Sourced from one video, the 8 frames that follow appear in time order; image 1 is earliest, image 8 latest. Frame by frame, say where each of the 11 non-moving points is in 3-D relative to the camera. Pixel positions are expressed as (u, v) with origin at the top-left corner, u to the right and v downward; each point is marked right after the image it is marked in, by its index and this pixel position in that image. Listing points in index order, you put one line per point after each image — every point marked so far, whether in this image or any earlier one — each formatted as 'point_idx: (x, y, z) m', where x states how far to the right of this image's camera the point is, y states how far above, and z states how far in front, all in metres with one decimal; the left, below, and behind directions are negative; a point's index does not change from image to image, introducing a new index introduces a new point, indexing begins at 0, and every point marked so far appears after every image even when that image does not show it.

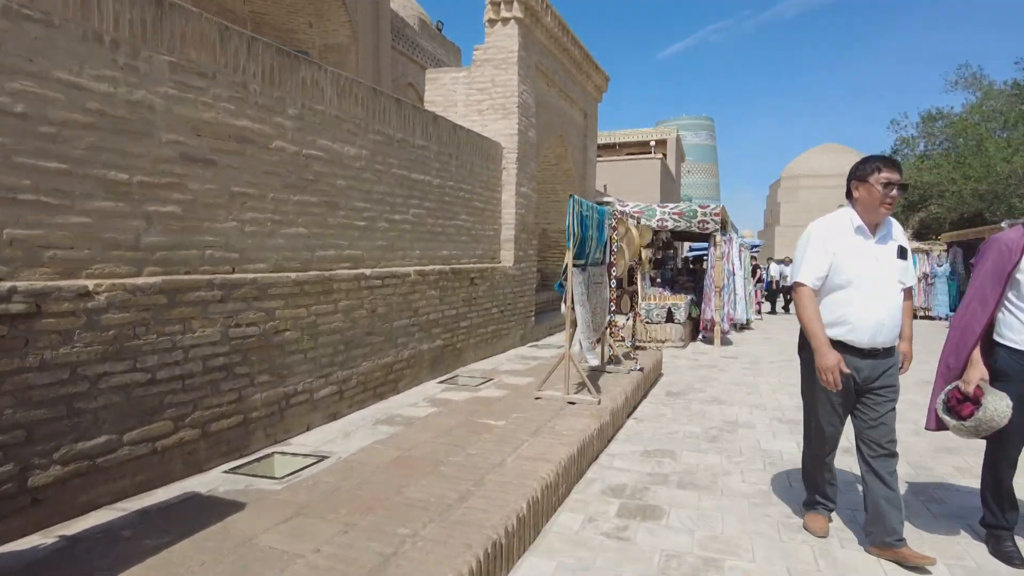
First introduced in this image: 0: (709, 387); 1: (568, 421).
0: (+2.1, -1.0, +6.9) m
1: (+0.4, -0.9, +4.2) m
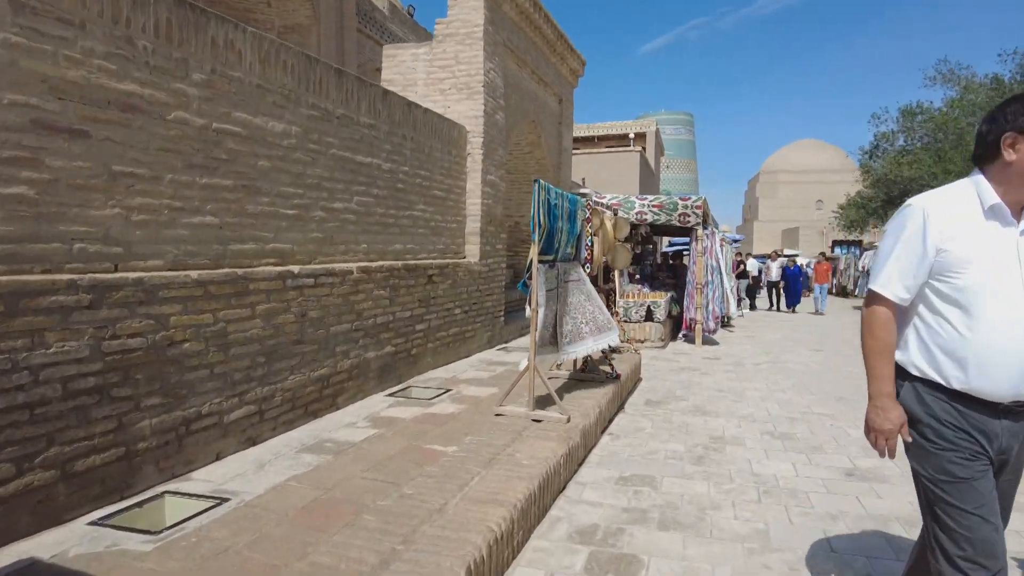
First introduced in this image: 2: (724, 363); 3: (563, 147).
0: (+1.7, -1.0, +6.3) m
1: (+0.1, -0.9, +3.6) m
2: (+2.7, -1.0, +8.4) m
3: (+0.8, +2.2, +10.1) m
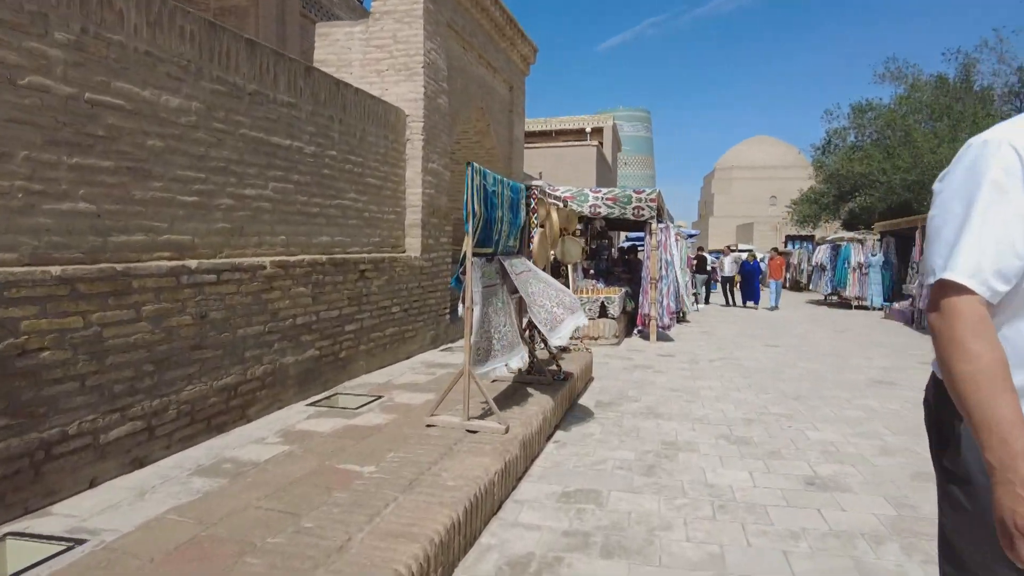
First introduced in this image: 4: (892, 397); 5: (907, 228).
0: (+1.2, -1.0, +6.0) m
1: (-0.3, -0.8, +3.2) m
2: (+2.1, -0.9, +8.1) m
3: (0.0, +2.2, +9.7) m
4: (+3.5, -1.0, +6.1) m
5: (+9.2, +1.4, +15.2) m
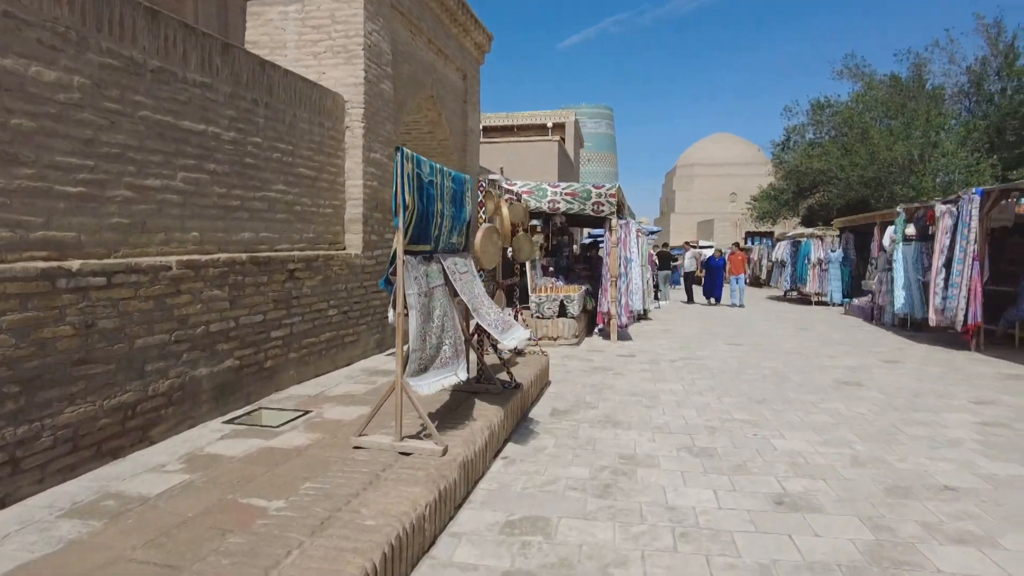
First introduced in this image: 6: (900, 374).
0: (+0.8, -1.0, +5.6) m
1: (-0.5, -0.9, +2.8) m
2: (+1.5, -0.9, +7.8) m
3: (-0.6, +2.2, +9.2) m
4: (+3.1, -1.0, +5.8) m
5: (+8.2, +1.5, +15.3) m
6: (+4.3, -1.0, +7.2) m
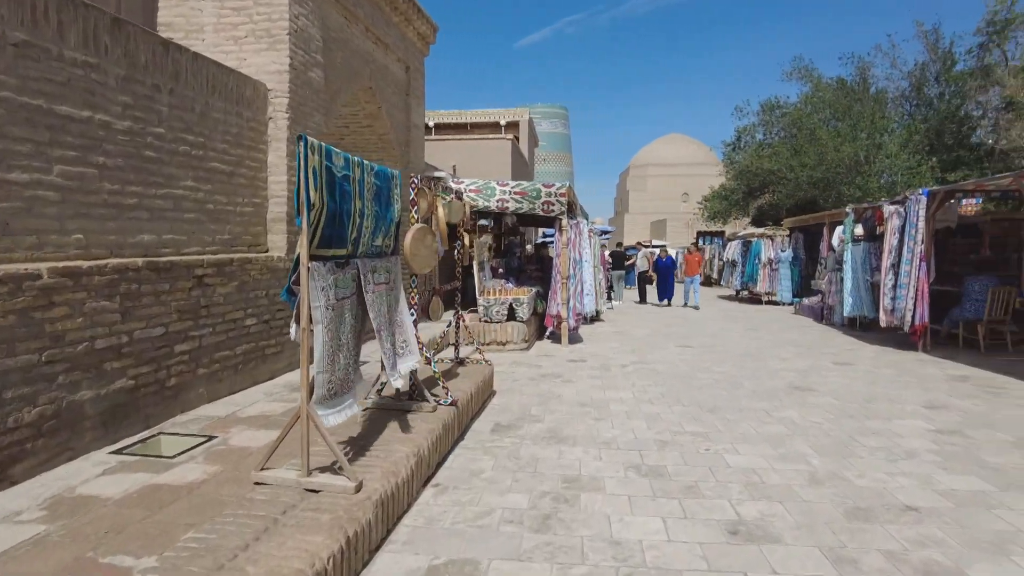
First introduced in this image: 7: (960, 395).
0: (+0.3, -1.0, +5.3) m
1: (-0.8, -0.9, +2.3) m
2: (+0.9, -0.9, +7.5) m
3: (-1.3, +2.2, +8.8) m
4: (+2.6, -1.0, +5.7) m
5: (+7.1, +1.5, +15.4) m
6: (+3.7, -1.0, +7.1) m
7: (+4.2, -1.0, +6.2) m
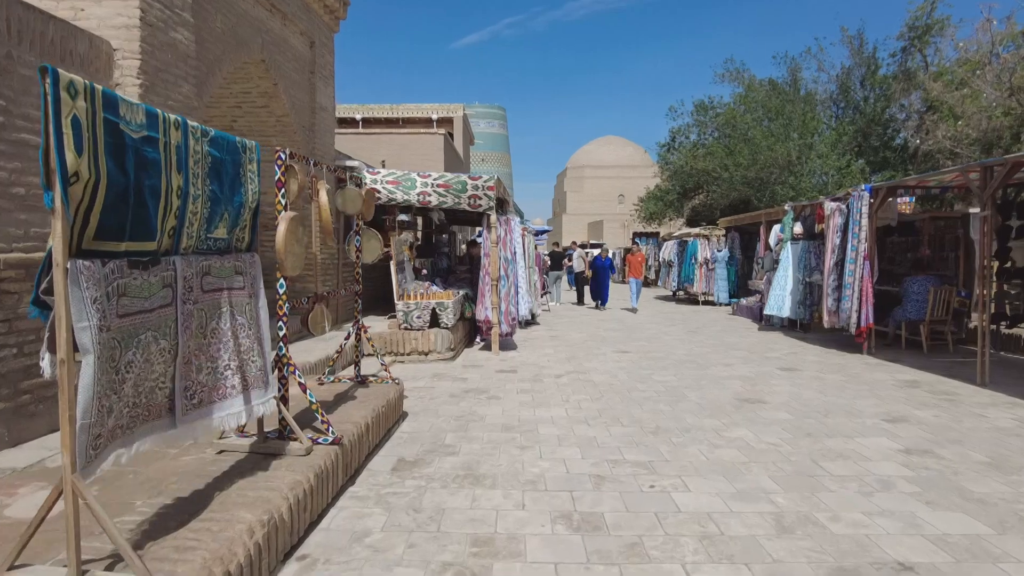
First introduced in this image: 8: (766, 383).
0: (-0.3, -1.0, +4.4) m
1: (-1.2, -0.9, +1.4) m
2: (+0.1, -0.9, +6.7) m
3: (-2.3, +2.2, +7.8) m
4: (+1.9, -1.0, +5.0) m
5: (+5.5, +1.5, +15.1) m
6: (+2.9, -1.0, +6.6) m
7: (+3.5, -1.0, +5.7) m
8: (+2.6, -1.0, +6.7) m
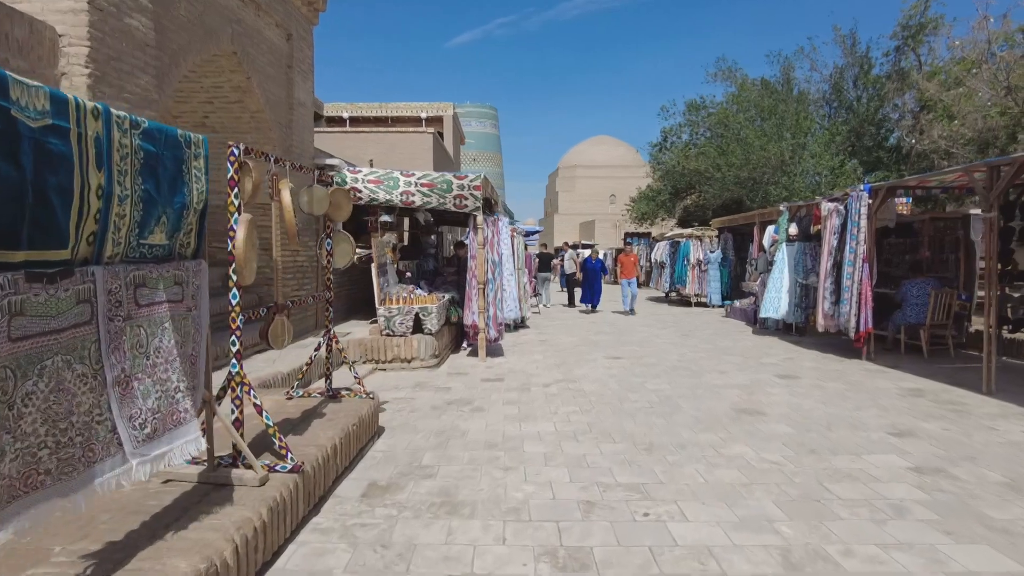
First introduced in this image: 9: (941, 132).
0: (-0.4, -1.1, +4.1) m
1: (-1.2, -1.0, +1.1) m
2: (-0.1, -1.0, +6.4) m
3: (-2.5, +2.1, +7.4) m
4: (+1.8, -1.1, +4.7) m
5: (+5.3, +1.5, +14.9) m
6: (+2.8, -1.0, +6.3) m
7: (+3.4, -1.1, +5.4) m
8: (+2.5, -1.0, +6.4) m
9: (+10.4, +3.8, +15.9) m
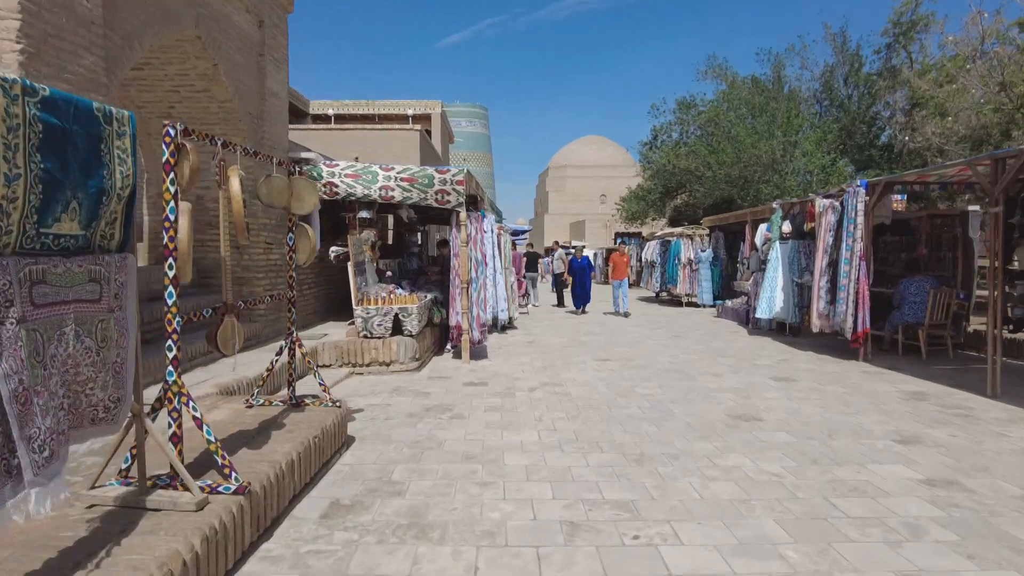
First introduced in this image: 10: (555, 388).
0: (-0.6, -1.1, +3.8) m
1: (-1.3, -1.0, +0.7) m
2: (-0.2, -1.0, +6.1) m
3: (-2.6, +2.1, +7.1) m
4: (+1.7, -1.1, +4.4) m
5: (+5.0, +1.5, +14.6) m
6: (+2.6, -1.0, +6.0) m
7: (+3.3, -1.0, +5.1) m
8: (+2.3, -1.0, +6.1) m
9: (+10.1, +3.8, +15.7) m
10: (+0.4, -1.0, +6.3) m
